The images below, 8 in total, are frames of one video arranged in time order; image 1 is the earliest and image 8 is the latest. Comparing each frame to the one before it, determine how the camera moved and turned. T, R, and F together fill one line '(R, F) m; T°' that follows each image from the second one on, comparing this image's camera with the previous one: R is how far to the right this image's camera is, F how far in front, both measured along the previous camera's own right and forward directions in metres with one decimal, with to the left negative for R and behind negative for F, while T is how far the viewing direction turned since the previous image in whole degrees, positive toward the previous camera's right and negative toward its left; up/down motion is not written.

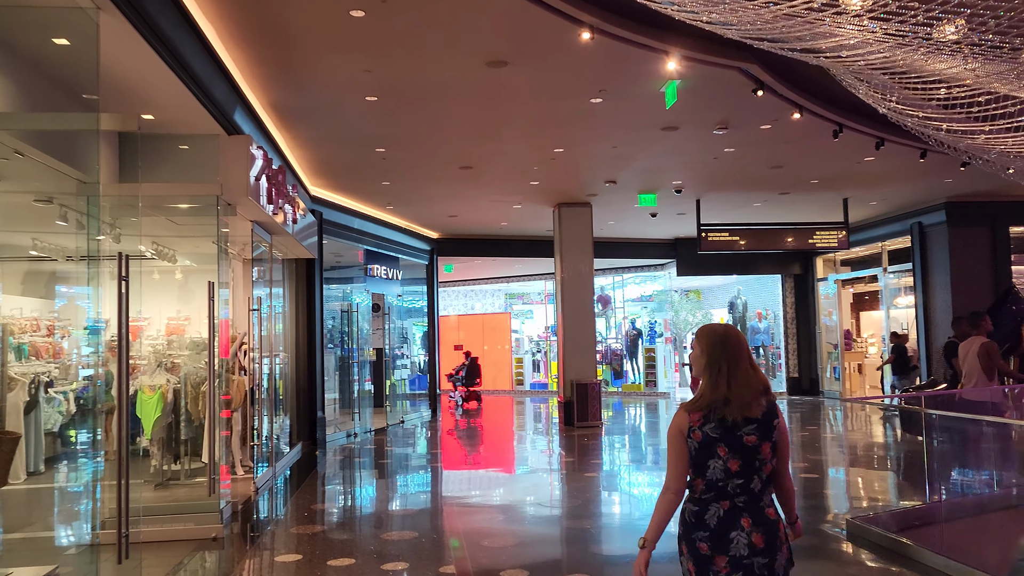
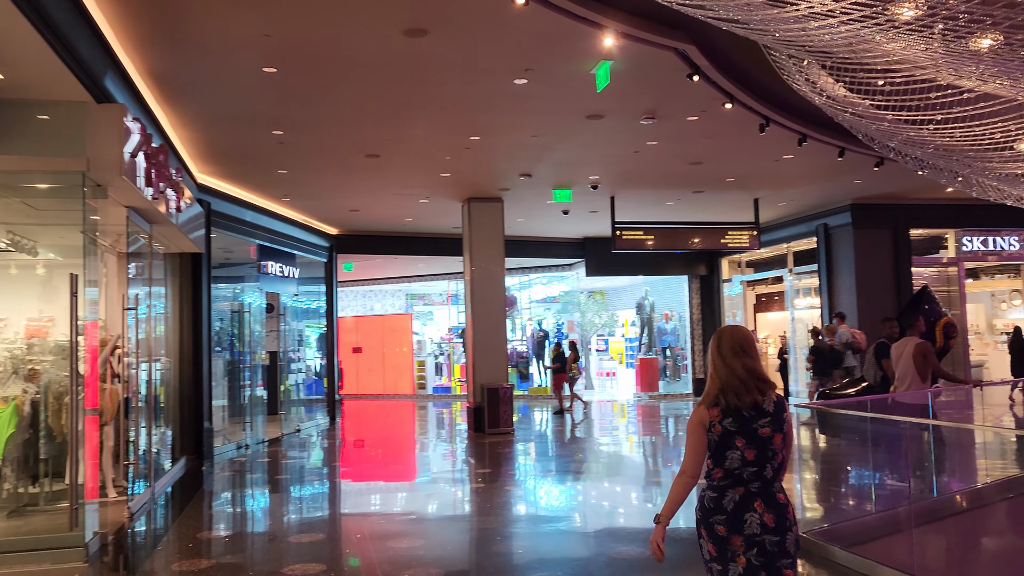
(-0.1, +0.6) m; +7°
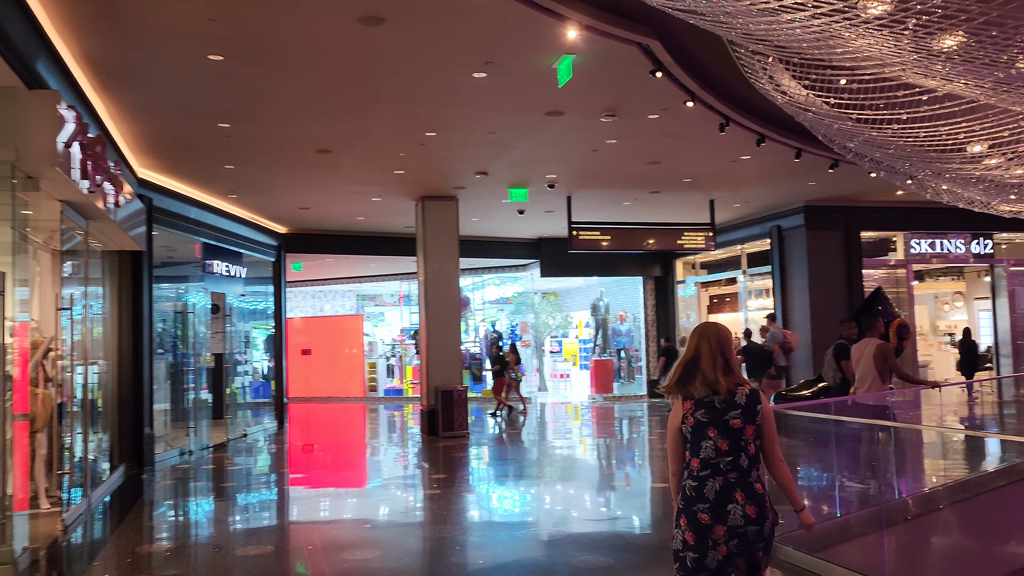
(0.0, +0.2) m; +3°
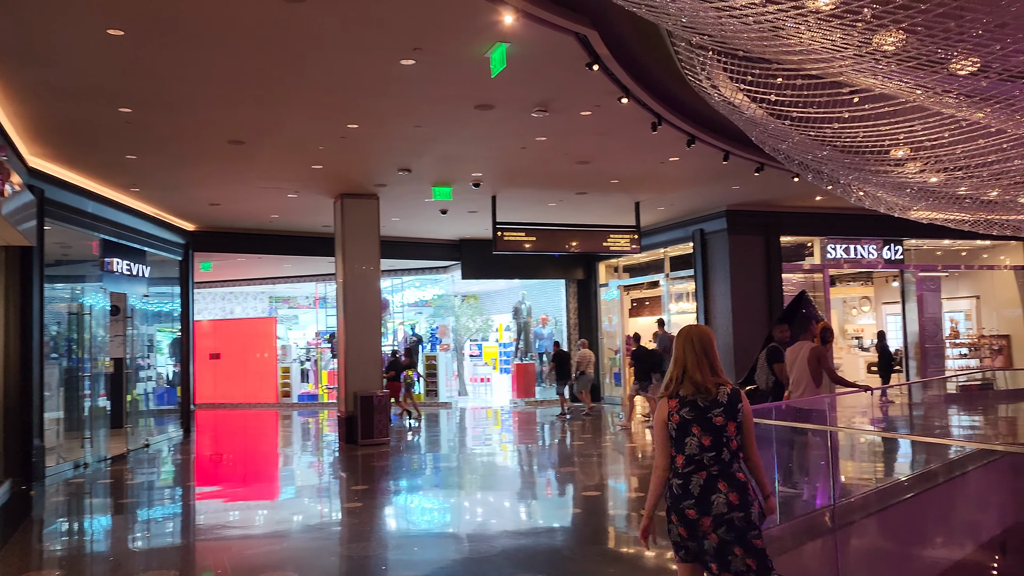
(-0.1, +0.3) m; +6°
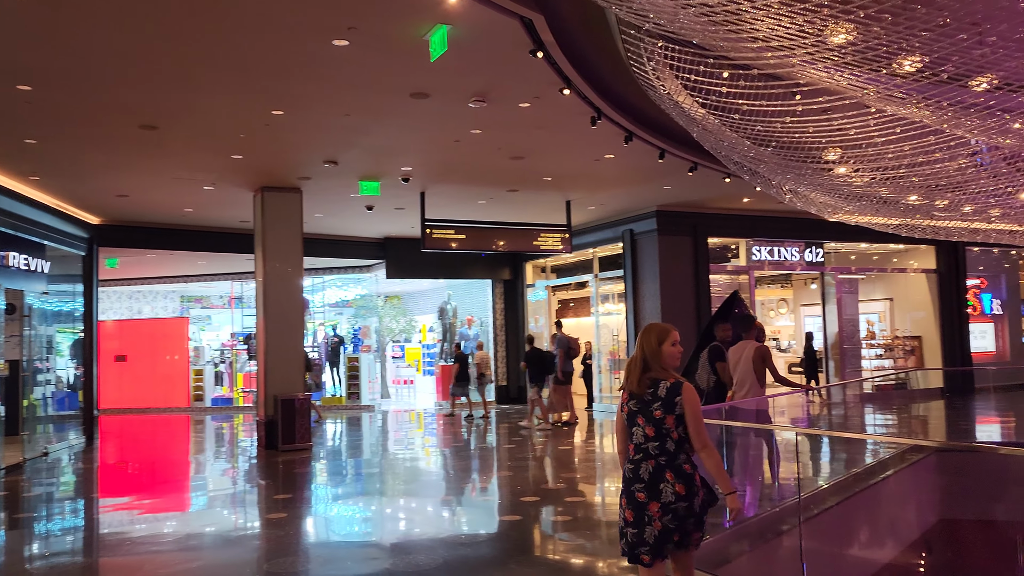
(-0.1, +0.3) m; +6°
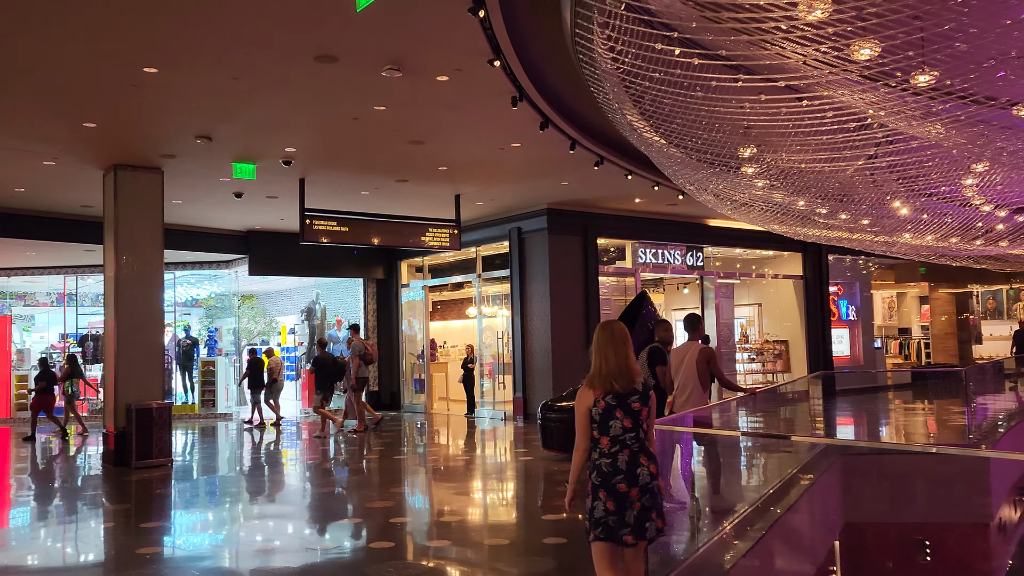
(-0.5, +0.7) m; +10°
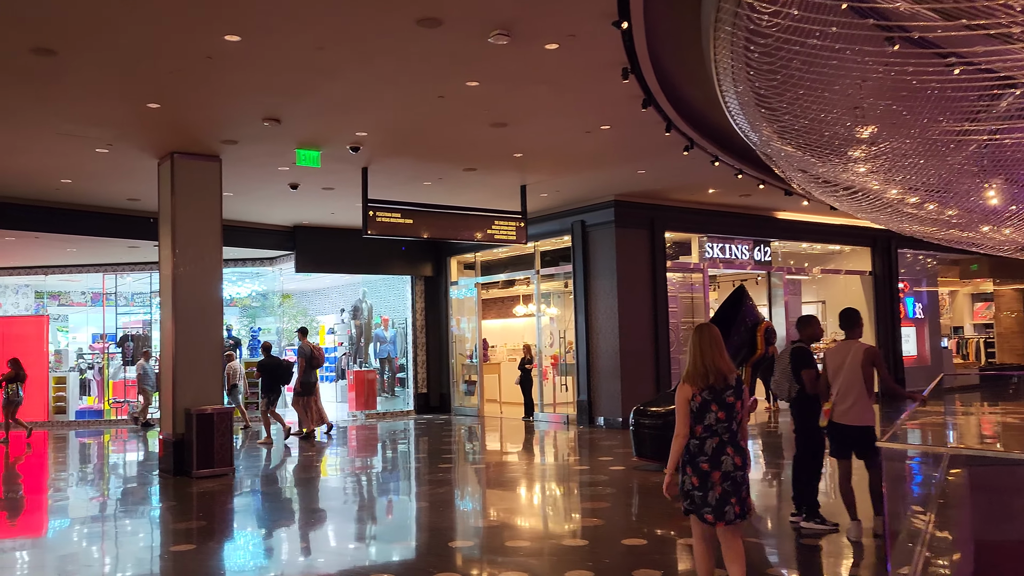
(-0.6, +0.6) m; -1°
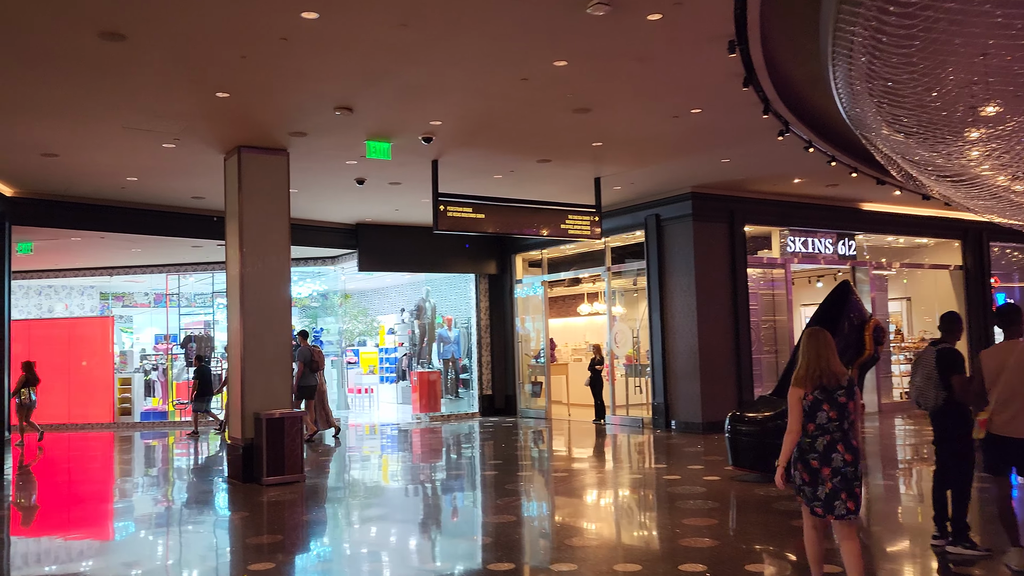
(-0.3, +0.4) m; -3°
